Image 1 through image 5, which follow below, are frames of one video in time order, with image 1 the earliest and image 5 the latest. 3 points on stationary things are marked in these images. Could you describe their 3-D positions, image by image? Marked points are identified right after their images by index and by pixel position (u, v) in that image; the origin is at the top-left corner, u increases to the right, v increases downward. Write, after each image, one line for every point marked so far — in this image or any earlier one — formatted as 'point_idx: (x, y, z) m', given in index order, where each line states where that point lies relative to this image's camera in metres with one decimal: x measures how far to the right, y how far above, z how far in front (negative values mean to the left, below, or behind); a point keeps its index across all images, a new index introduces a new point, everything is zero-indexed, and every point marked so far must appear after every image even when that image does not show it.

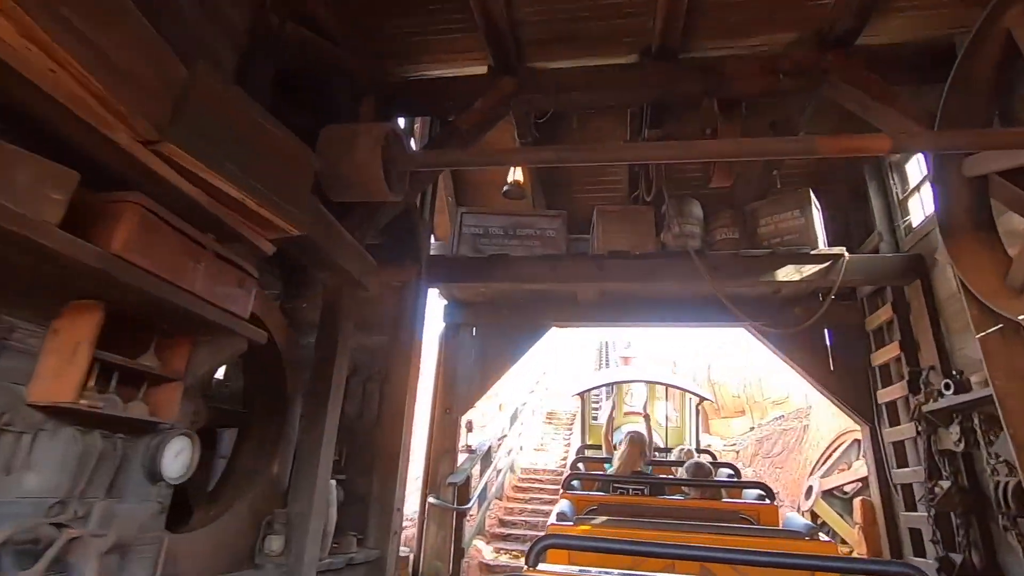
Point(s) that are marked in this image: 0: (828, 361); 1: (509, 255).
0: (+2.5, -0.6, +4.6) m
1: (0.0, +0.3, +4.3) m
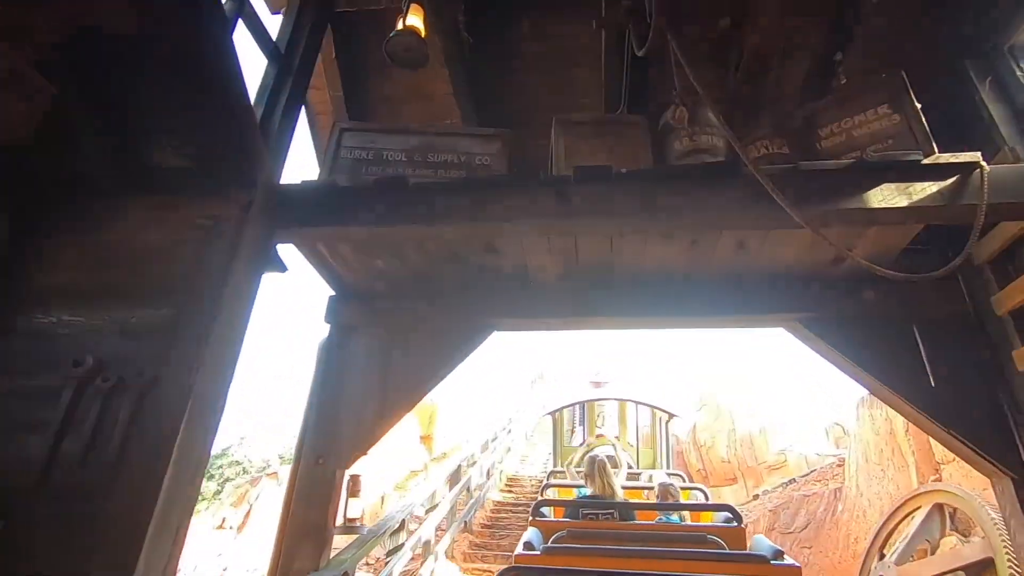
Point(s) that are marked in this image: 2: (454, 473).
0: (+2.1, -0.4, +2.8) m
1: (-0.4, +0.5, +2.6) m
2: (-0.7, -2.0, +6.3) m
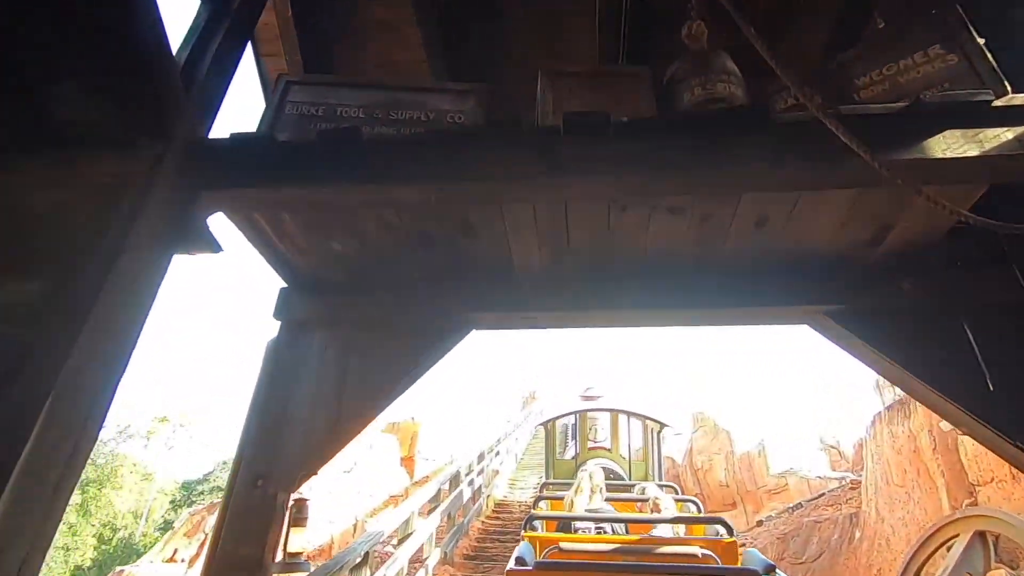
0: (+2.0, -0.3, +2.4) m
1: (-0.5, +0.6, +2.1) m
2: (-0.8, -2.1, +5.7) m
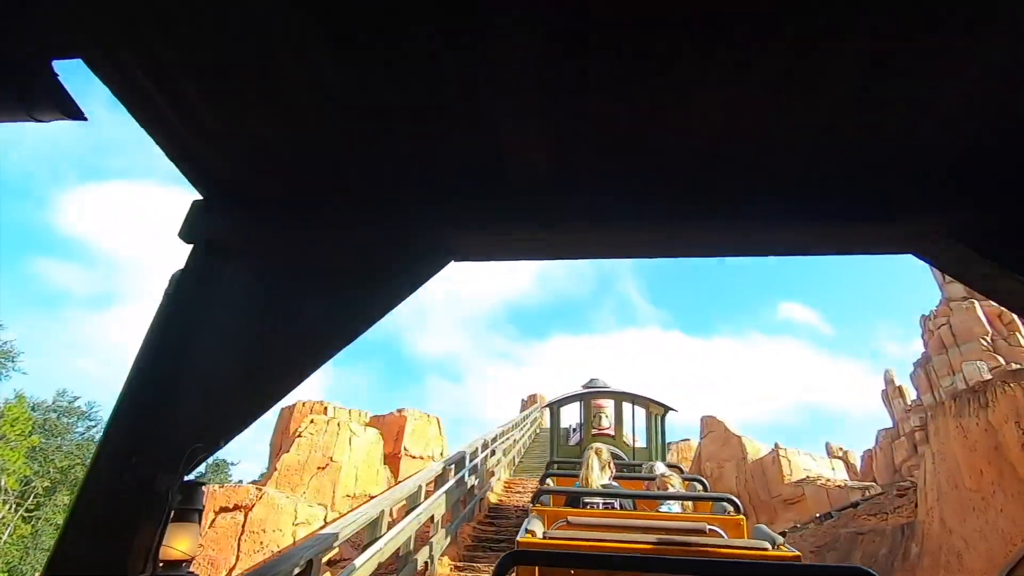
0: (+1.9, -0.1, +1.6) m
1: (-0.6, +0.9, +1.3) m
2: (-0.8, -1.8, +4.9) m
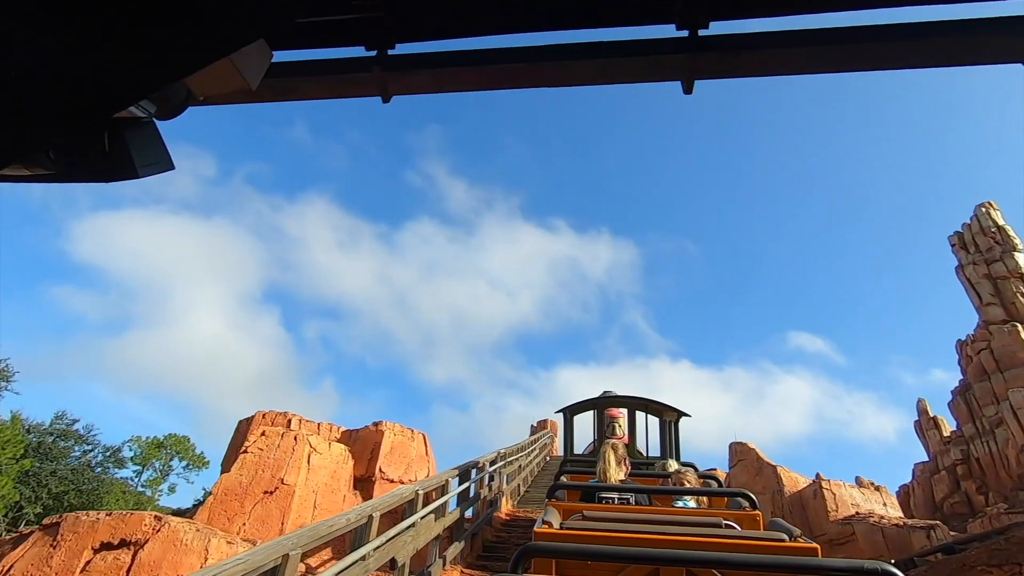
0: (+1.9, +0.4, +0.3) m
1: (-0.6, +1.3, +0.2) m
2: (-0.9, -1.6, +3.6) m
